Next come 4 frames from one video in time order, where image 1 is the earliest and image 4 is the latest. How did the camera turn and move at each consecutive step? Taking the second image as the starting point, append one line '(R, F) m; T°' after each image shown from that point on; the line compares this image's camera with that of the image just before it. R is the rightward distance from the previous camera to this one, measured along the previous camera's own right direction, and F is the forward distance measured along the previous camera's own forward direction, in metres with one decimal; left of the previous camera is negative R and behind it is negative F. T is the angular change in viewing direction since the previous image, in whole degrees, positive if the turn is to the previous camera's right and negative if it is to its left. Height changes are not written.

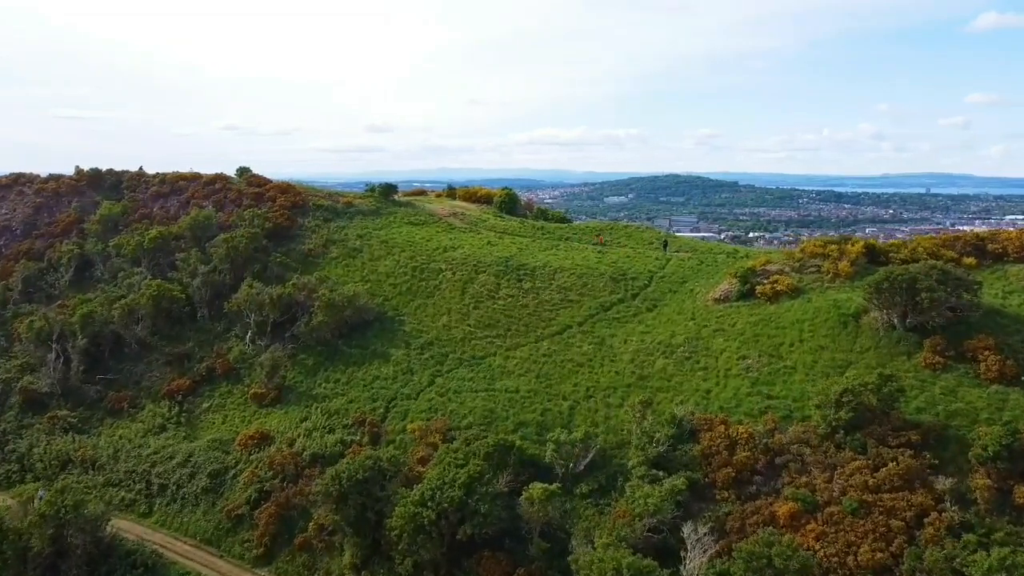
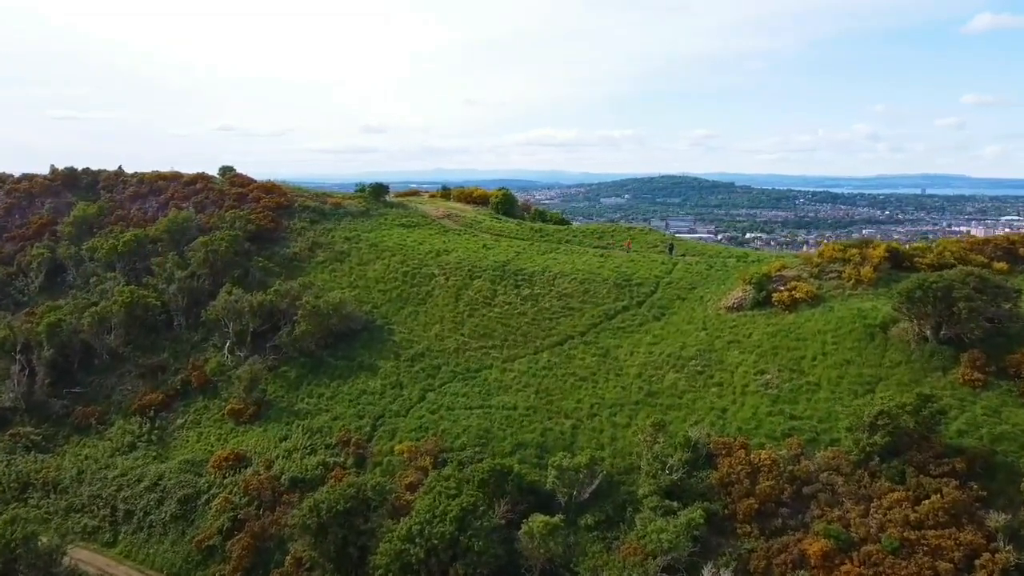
(0.0, +2.3) m; 0°
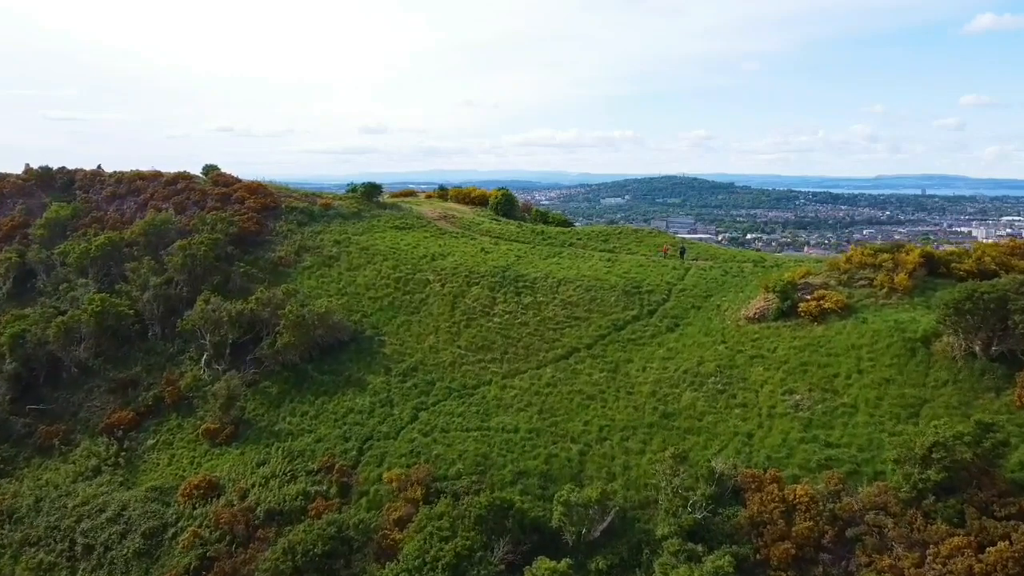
(0.0, +2.5) m; 0°
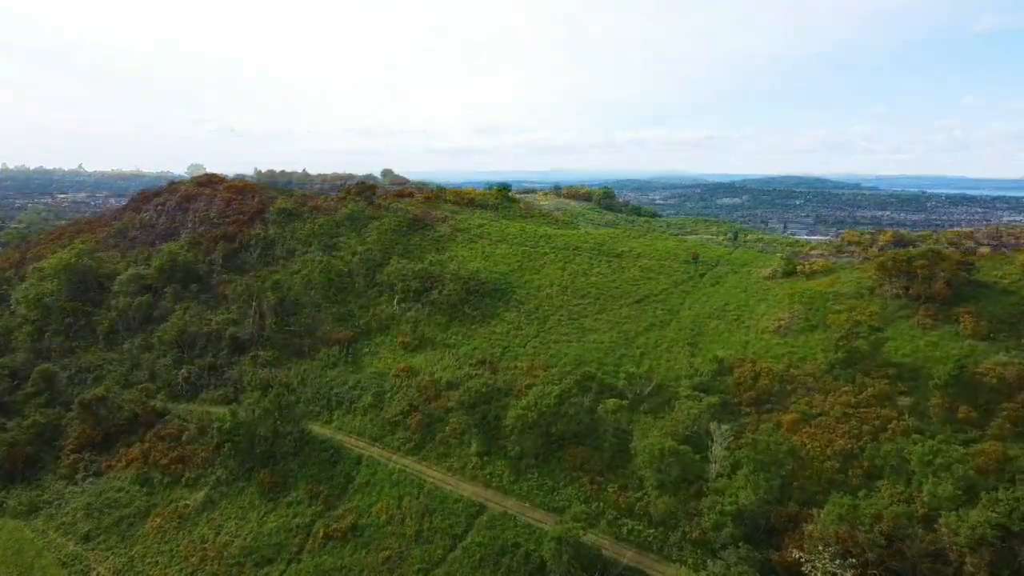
(-0.1, +2.2) m; 0°
